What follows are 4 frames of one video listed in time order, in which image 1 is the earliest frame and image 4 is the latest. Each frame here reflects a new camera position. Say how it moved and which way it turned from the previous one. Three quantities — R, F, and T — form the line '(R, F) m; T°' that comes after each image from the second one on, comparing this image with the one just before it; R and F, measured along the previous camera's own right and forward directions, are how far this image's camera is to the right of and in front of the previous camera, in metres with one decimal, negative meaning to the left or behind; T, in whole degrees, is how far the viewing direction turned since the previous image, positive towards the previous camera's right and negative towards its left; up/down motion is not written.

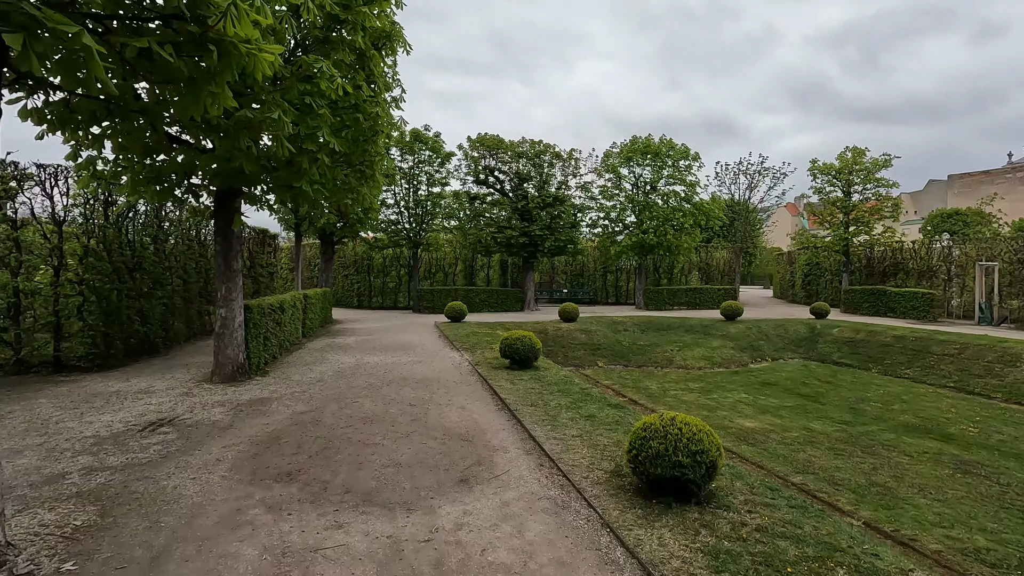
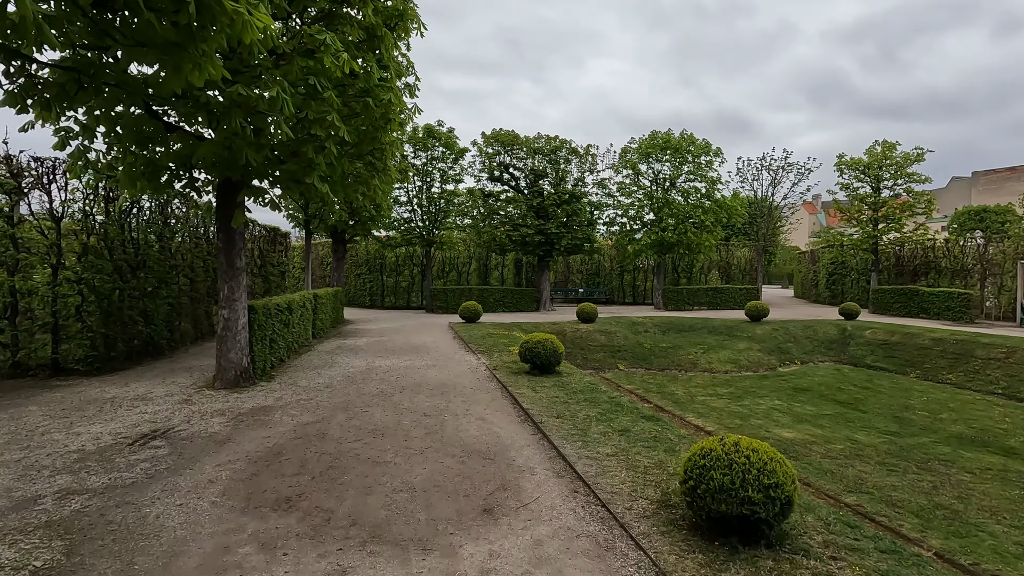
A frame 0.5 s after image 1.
(-0.1, +0.5) m; -1°
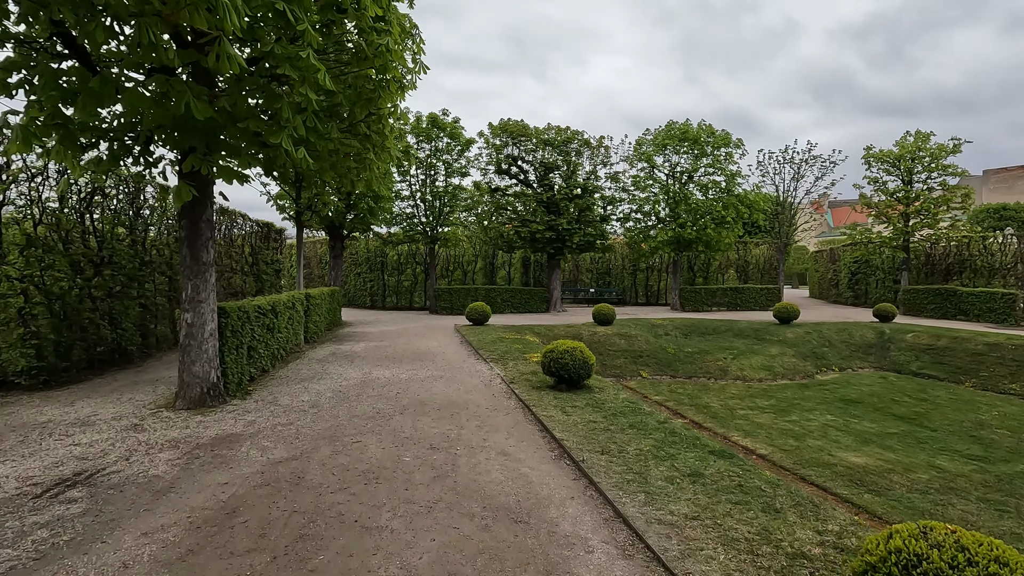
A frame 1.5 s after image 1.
(-0.2, +1.2) m; 0°
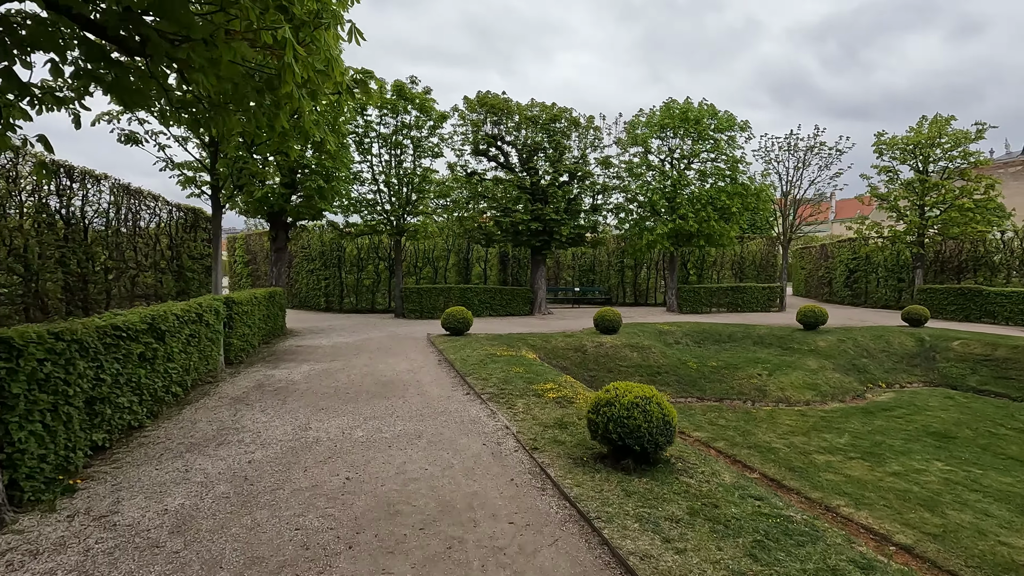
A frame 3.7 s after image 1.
(-0.5, +2.7) m; +4°
